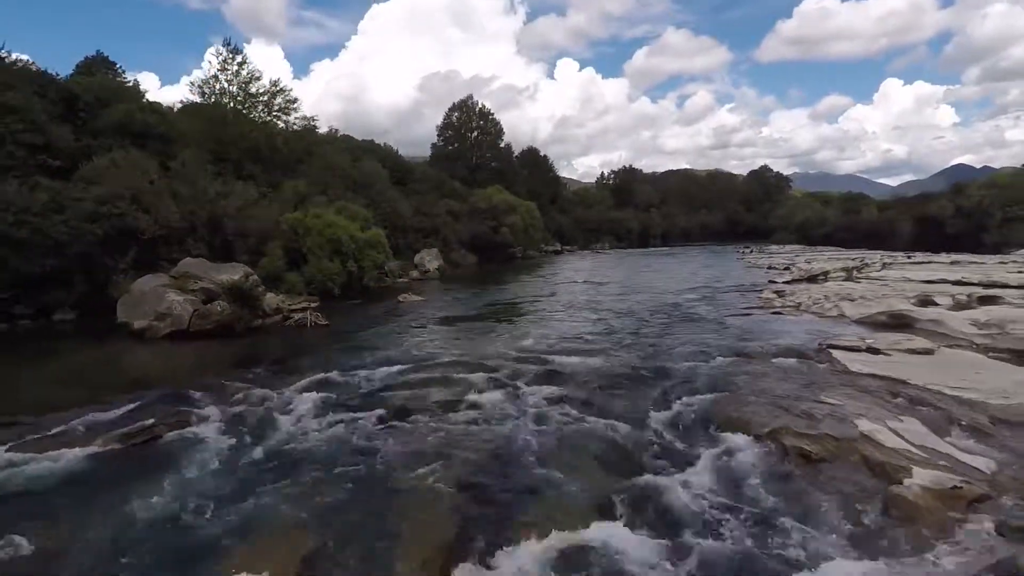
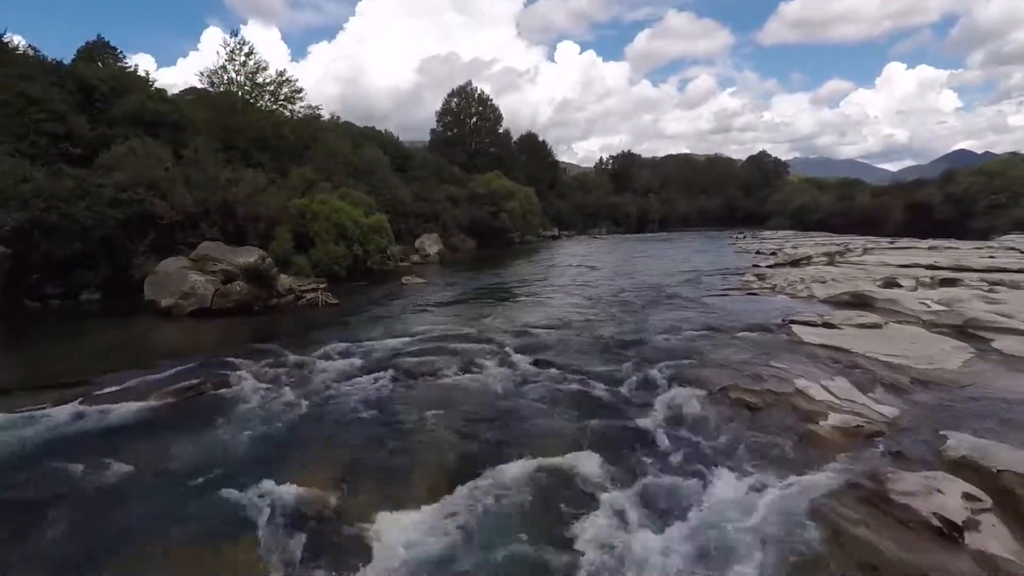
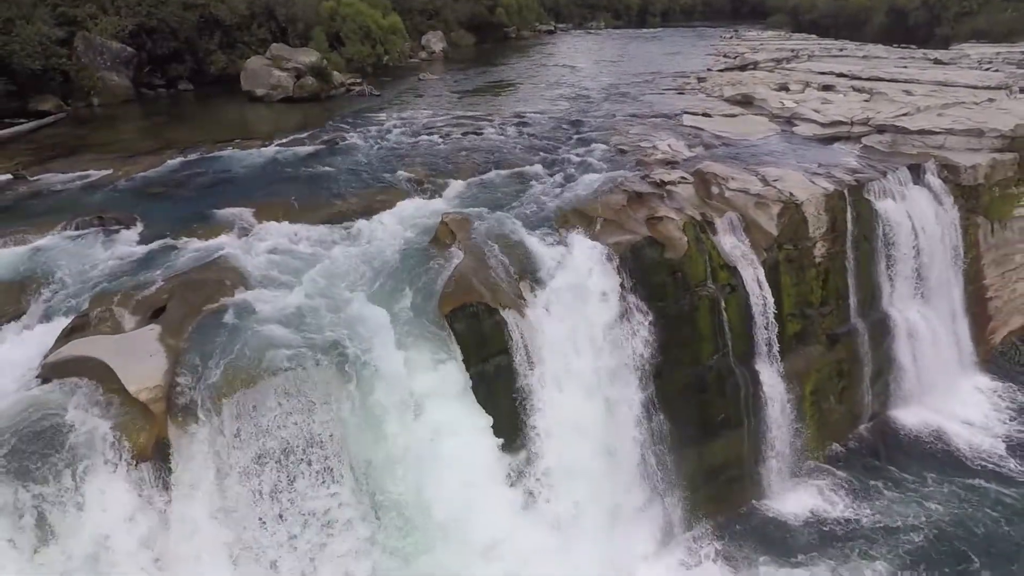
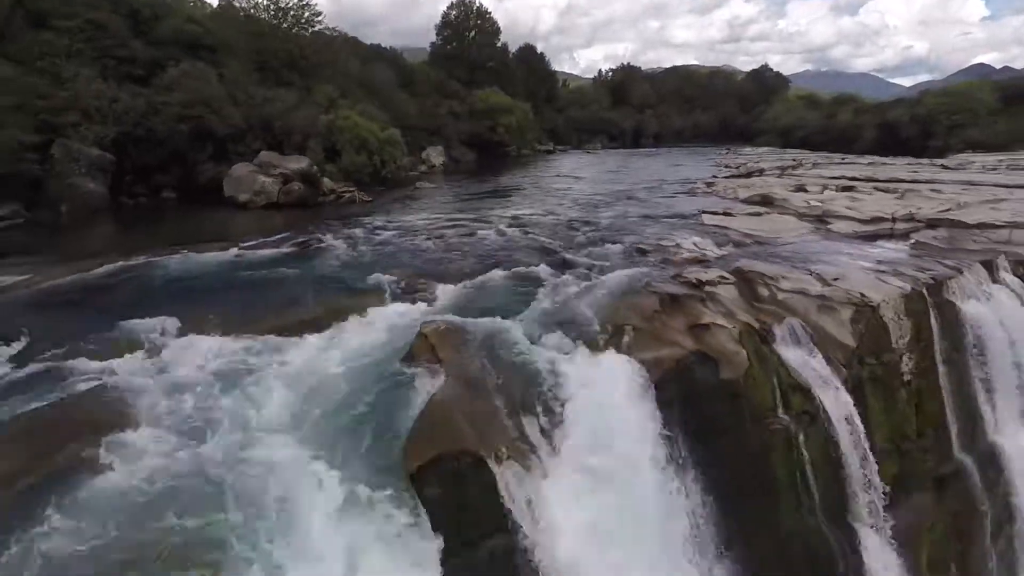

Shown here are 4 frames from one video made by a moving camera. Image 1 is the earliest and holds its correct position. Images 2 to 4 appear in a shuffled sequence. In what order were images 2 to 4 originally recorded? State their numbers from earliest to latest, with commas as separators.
2, 4, 3
